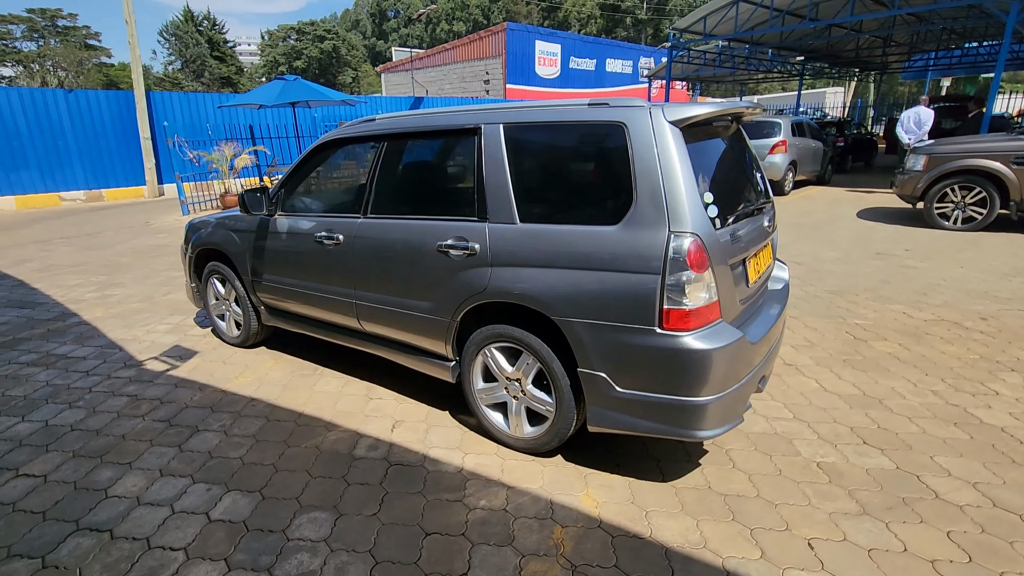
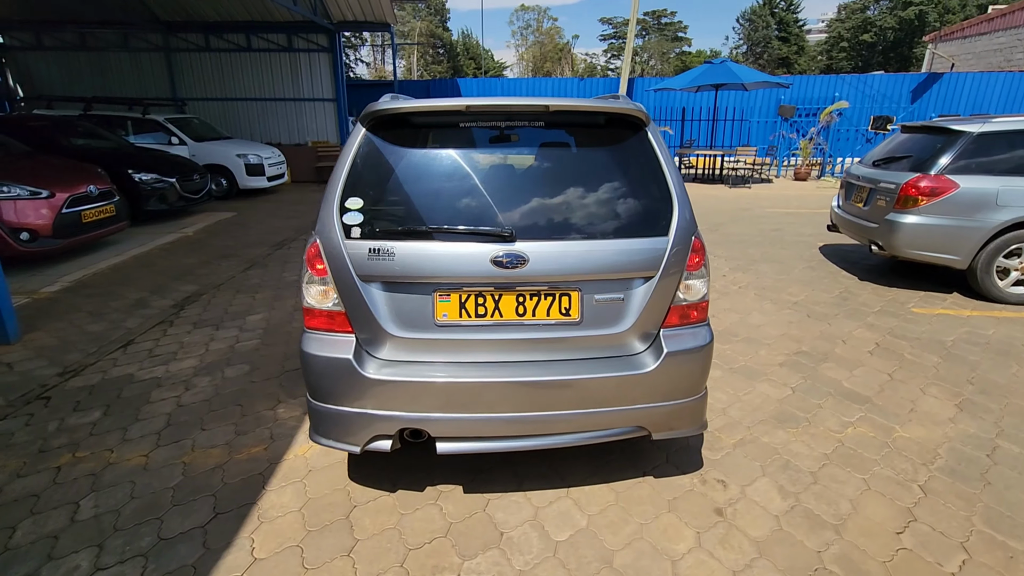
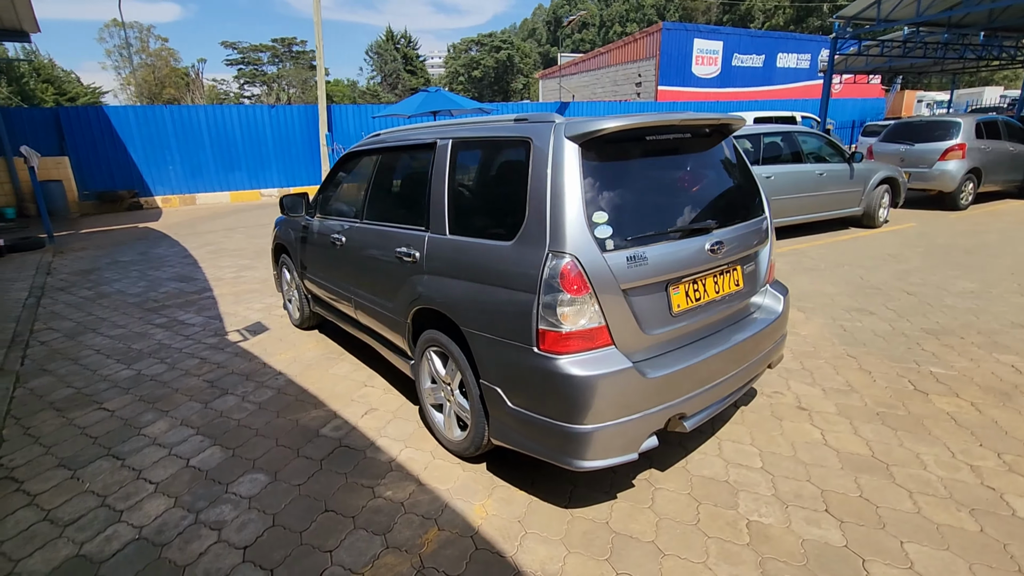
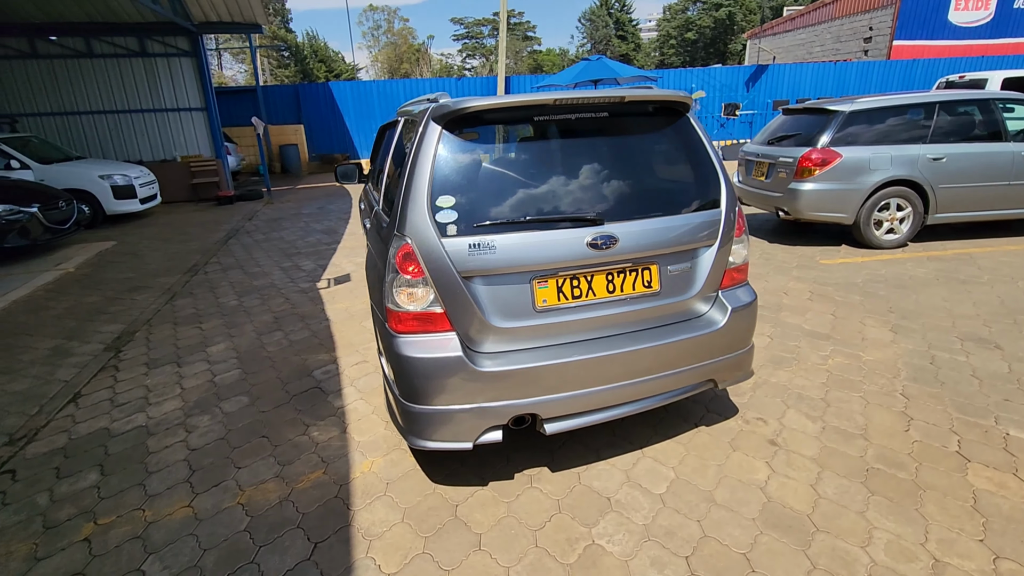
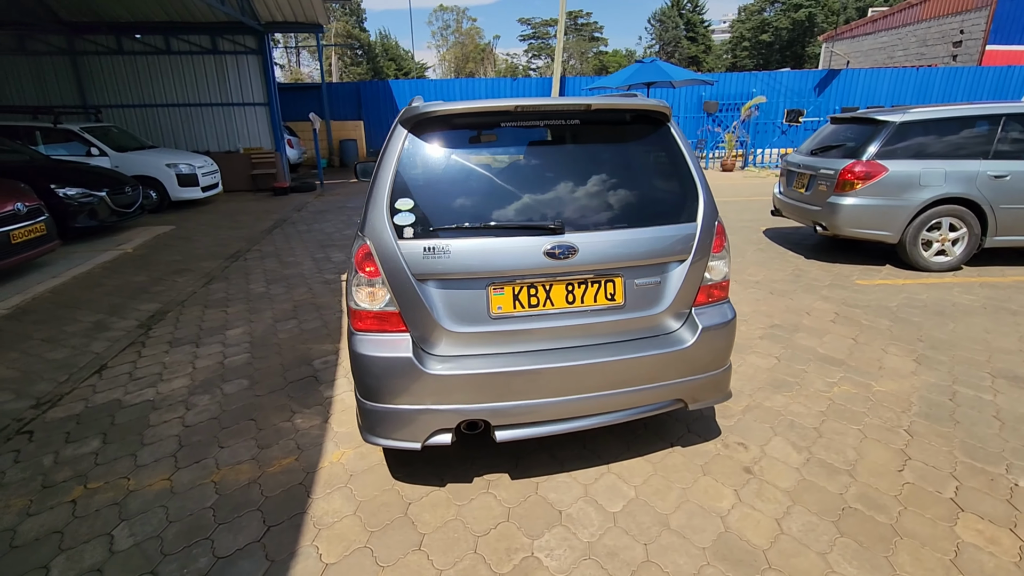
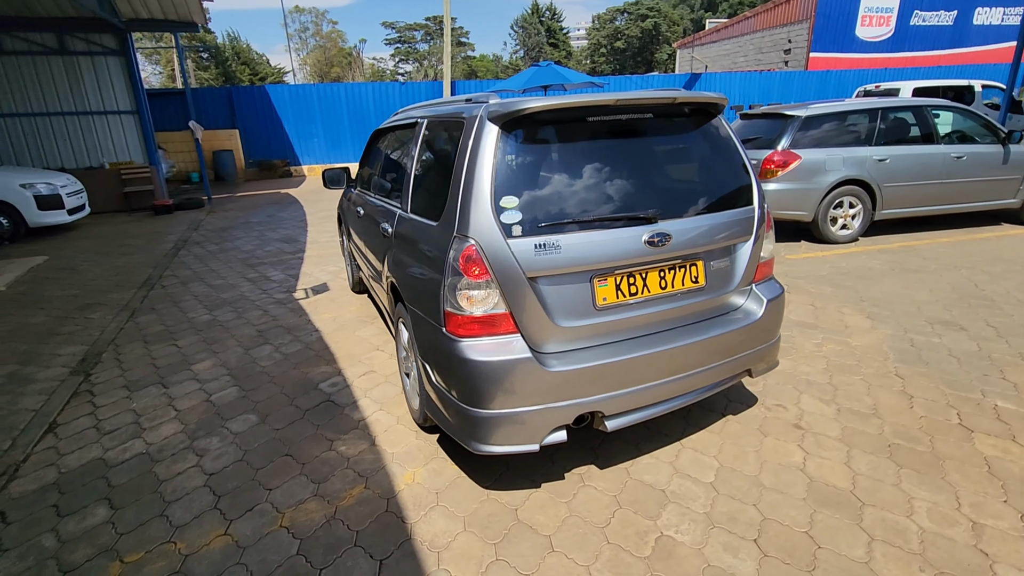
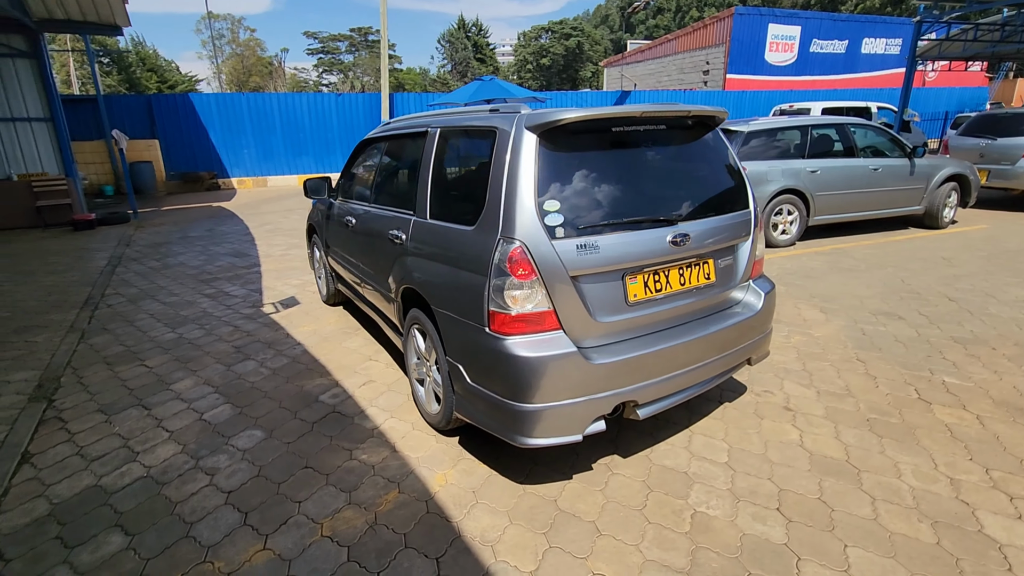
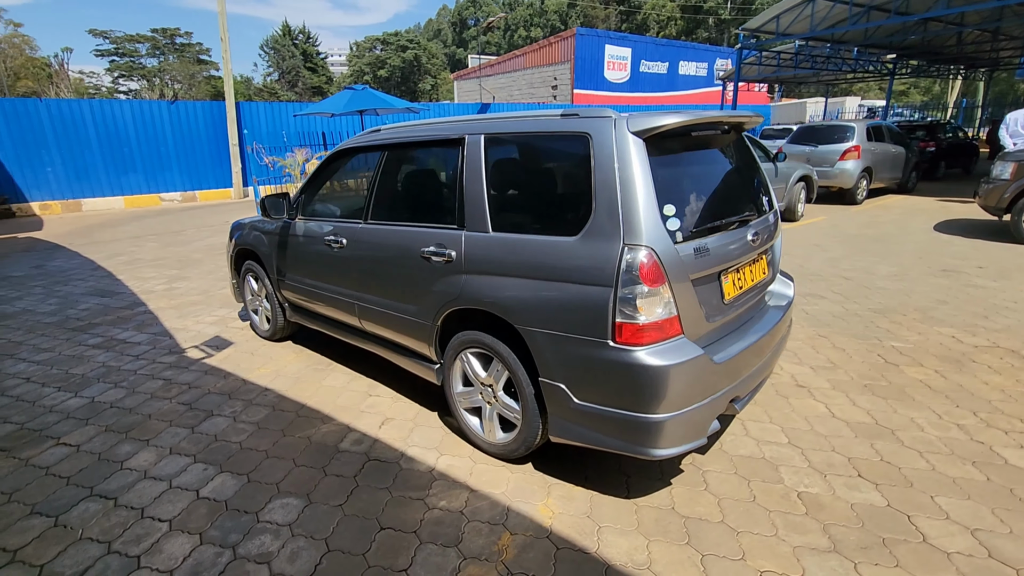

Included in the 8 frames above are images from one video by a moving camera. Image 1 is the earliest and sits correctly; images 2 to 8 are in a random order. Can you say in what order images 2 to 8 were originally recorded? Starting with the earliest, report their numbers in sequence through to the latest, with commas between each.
8, 3, 7, 6, 4, 5, 2
